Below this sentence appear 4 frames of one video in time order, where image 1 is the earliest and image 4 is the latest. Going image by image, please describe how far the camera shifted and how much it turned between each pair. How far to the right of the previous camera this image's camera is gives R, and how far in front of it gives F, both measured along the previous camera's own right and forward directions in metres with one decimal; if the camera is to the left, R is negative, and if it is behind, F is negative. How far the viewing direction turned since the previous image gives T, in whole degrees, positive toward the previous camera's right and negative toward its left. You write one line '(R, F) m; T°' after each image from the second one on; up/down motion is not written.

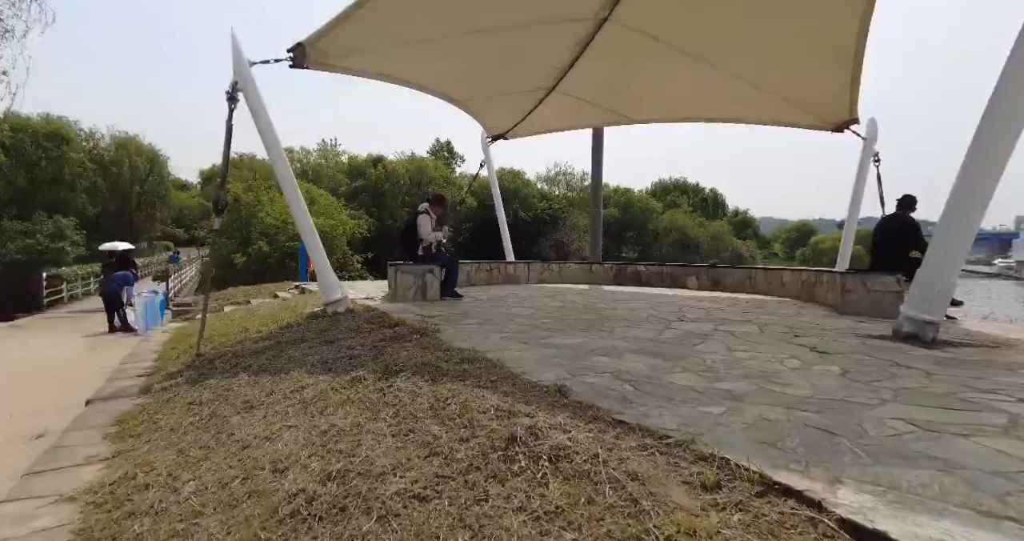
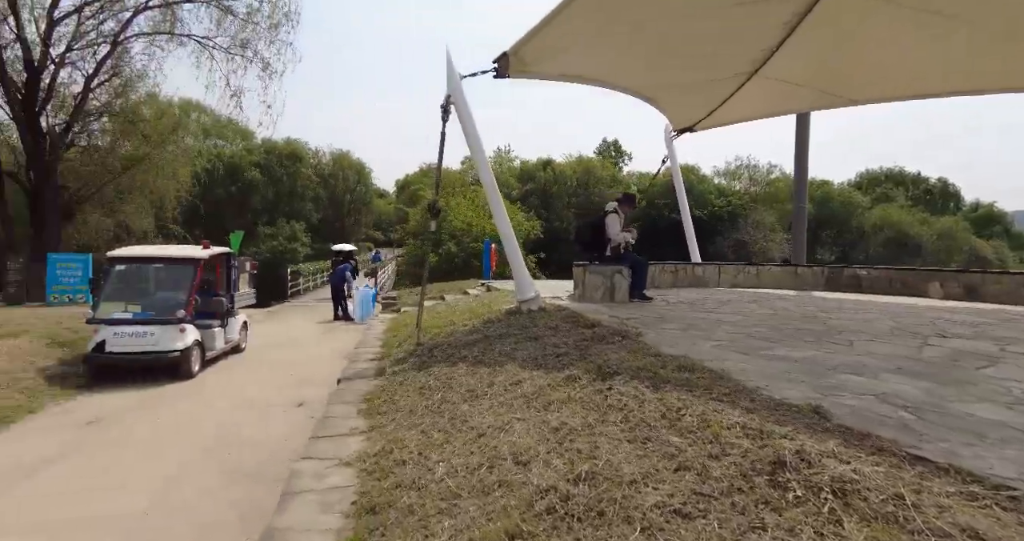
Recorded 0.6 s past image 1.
(-0.4, 0.0) m; -18°
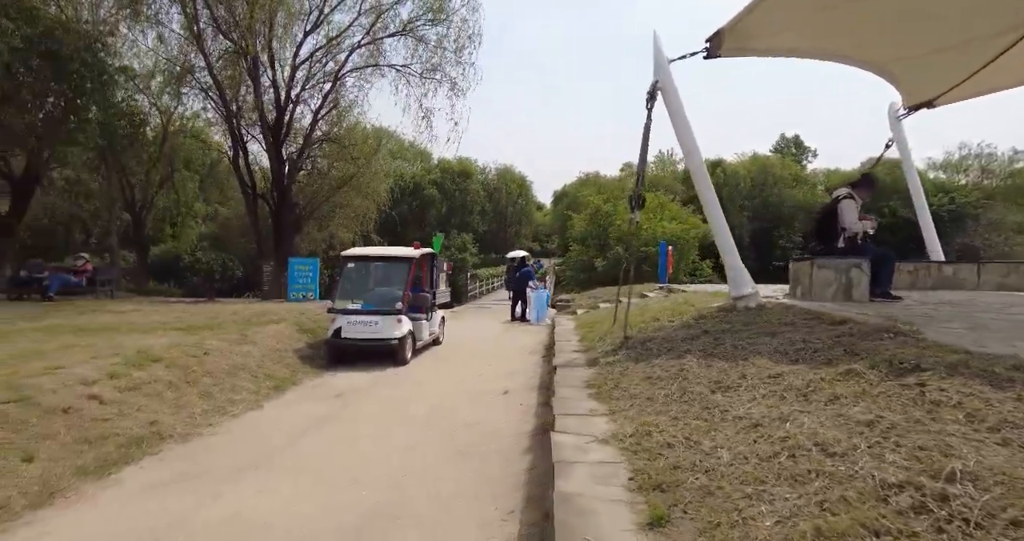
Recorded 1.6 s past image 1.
(-0.7, 0.0) m; -17°
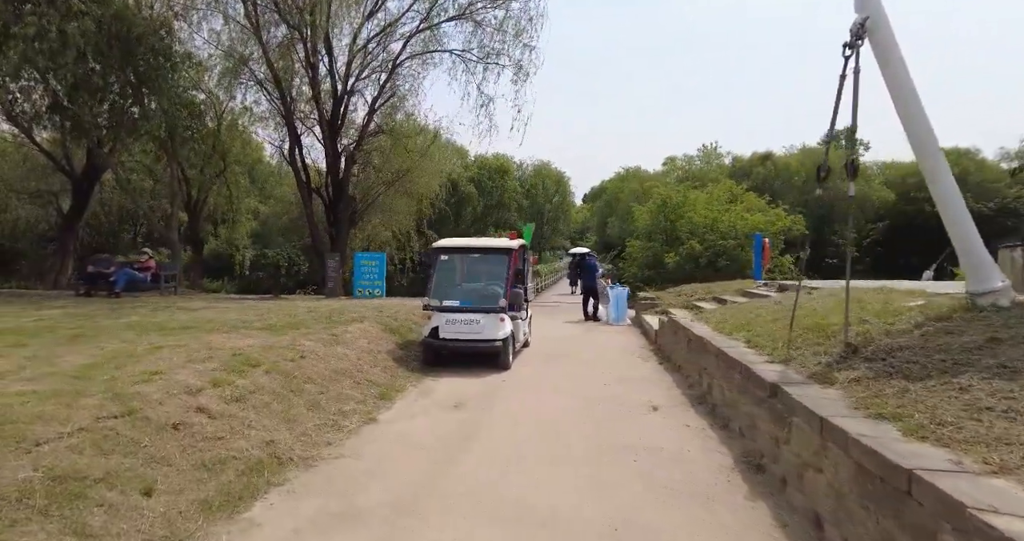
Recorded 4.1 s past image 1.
(-1.7, +1.2) m; -3°
